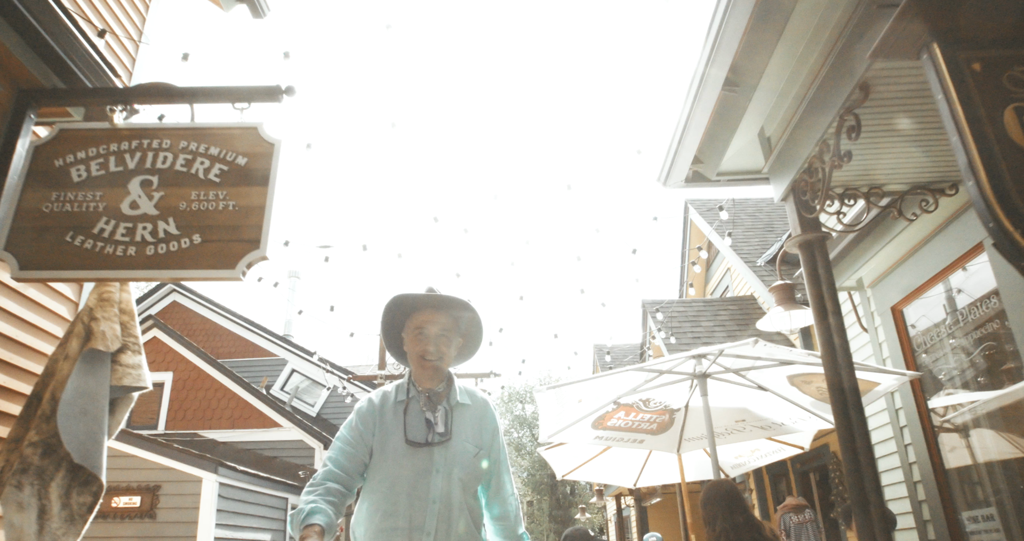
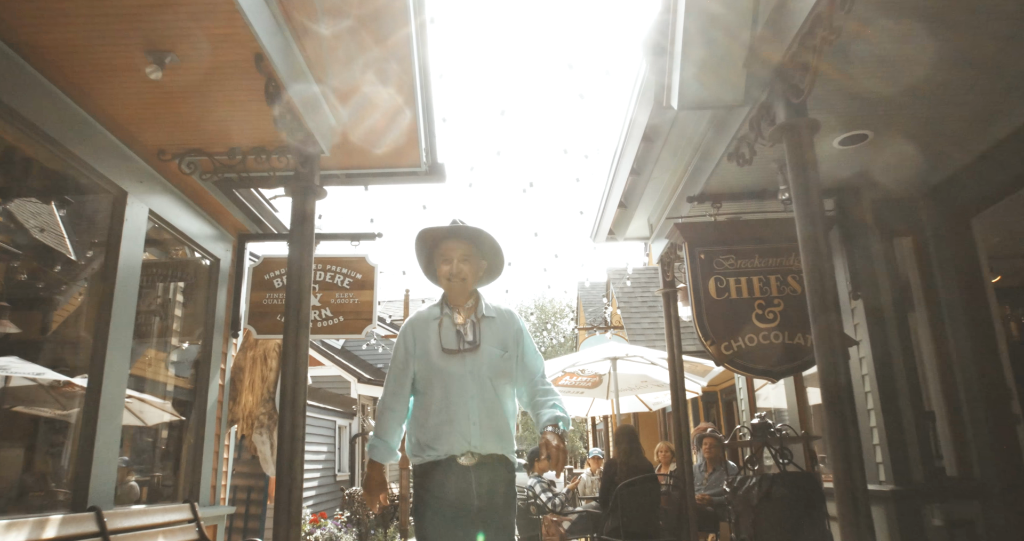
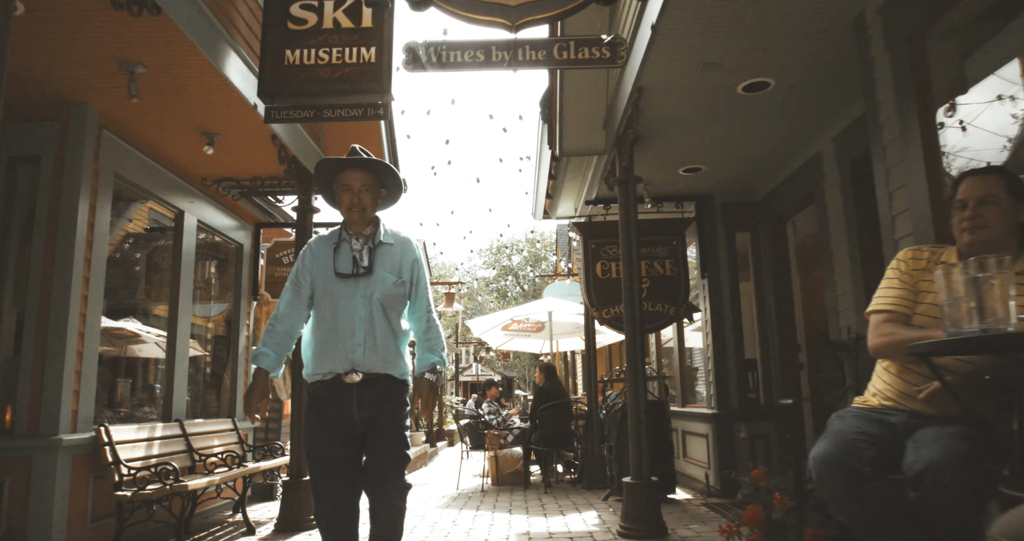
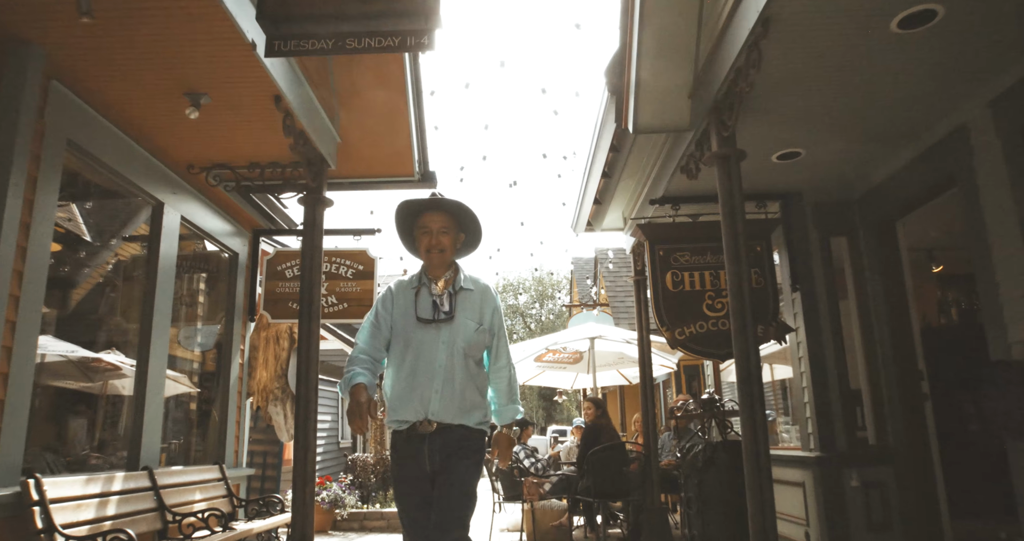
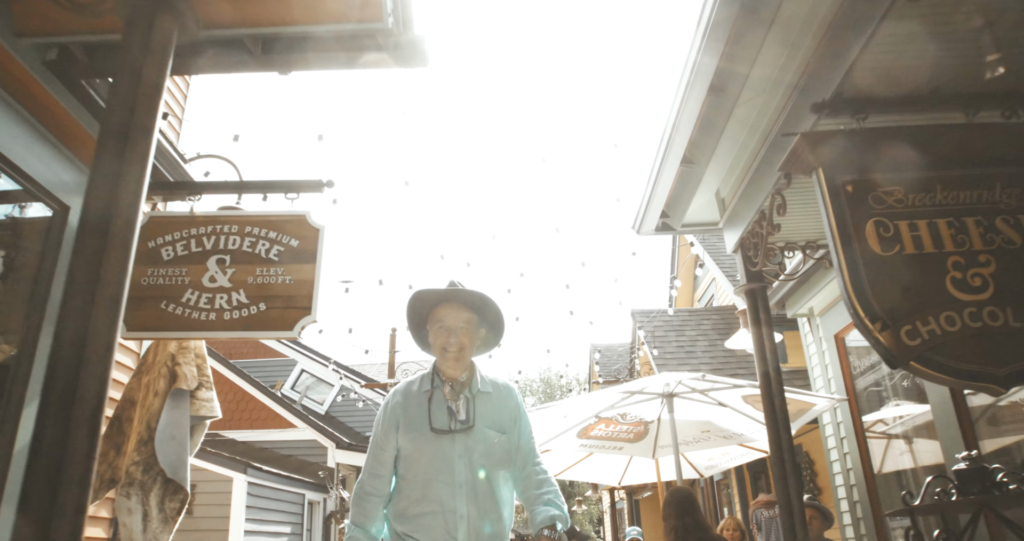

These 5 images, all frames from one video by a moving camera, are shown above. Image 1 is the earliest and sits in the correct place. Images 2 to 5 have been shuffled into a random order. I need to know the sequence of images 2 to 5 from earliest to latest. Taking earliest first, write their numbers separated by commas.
5, 2, 4, 3
